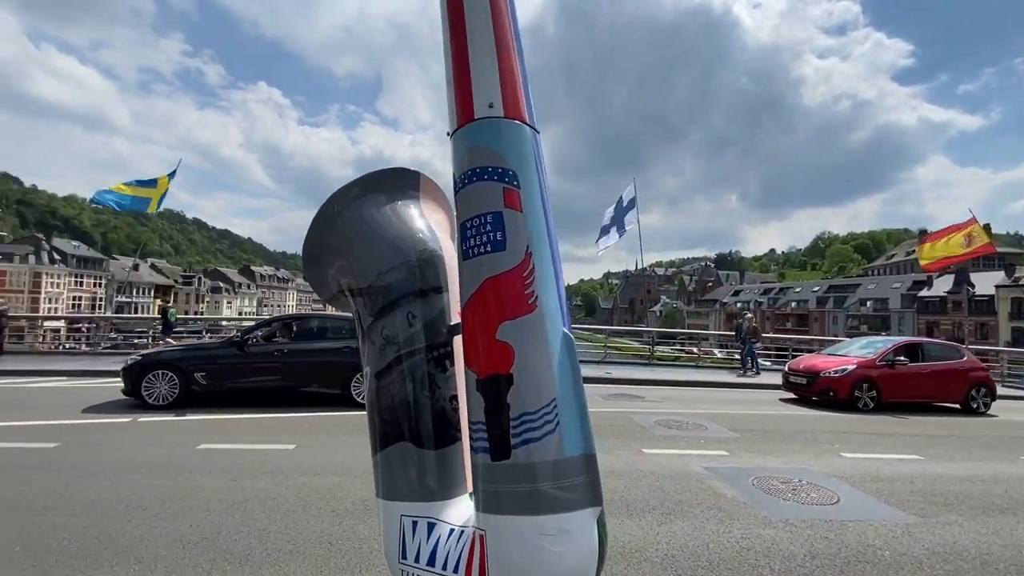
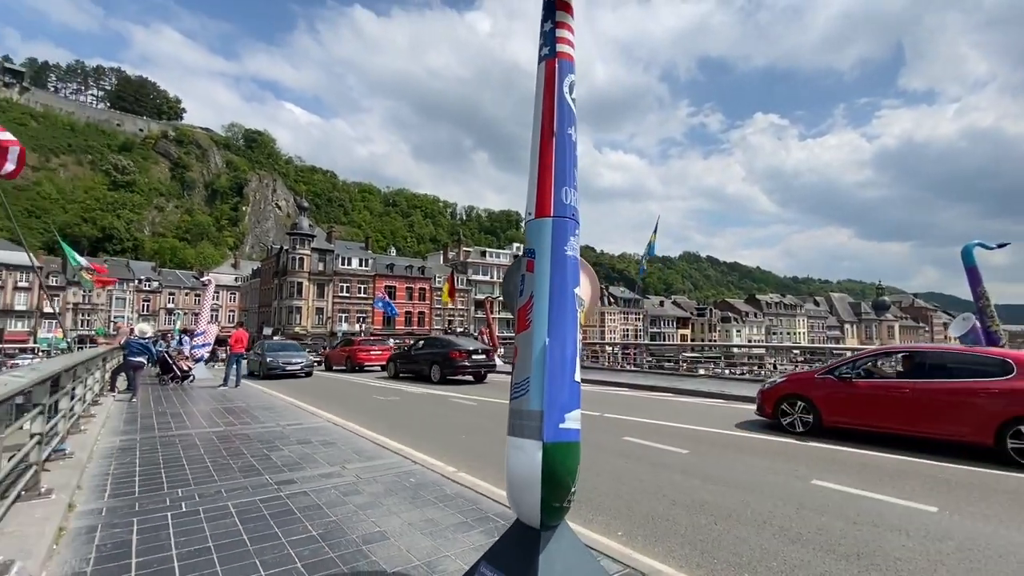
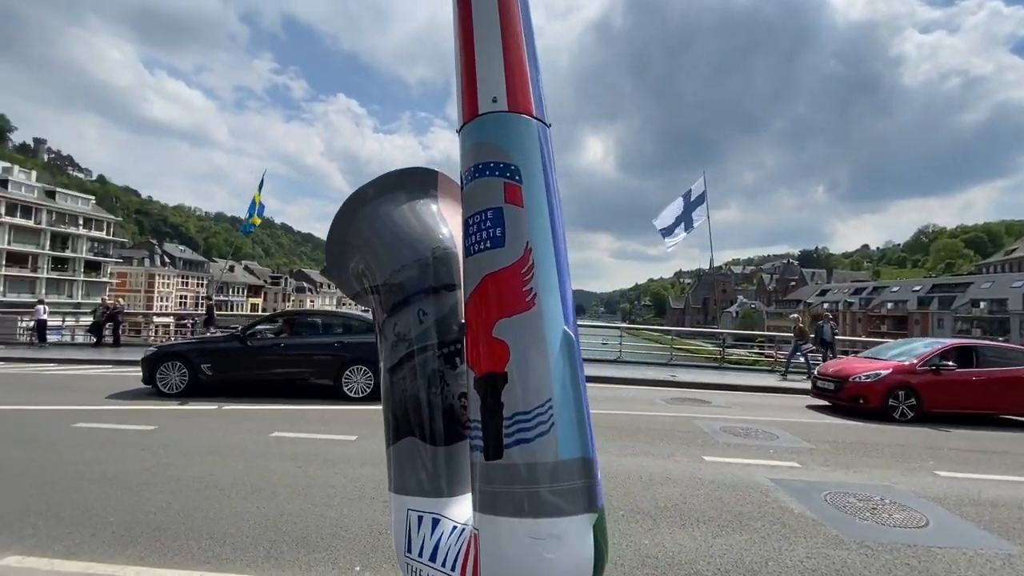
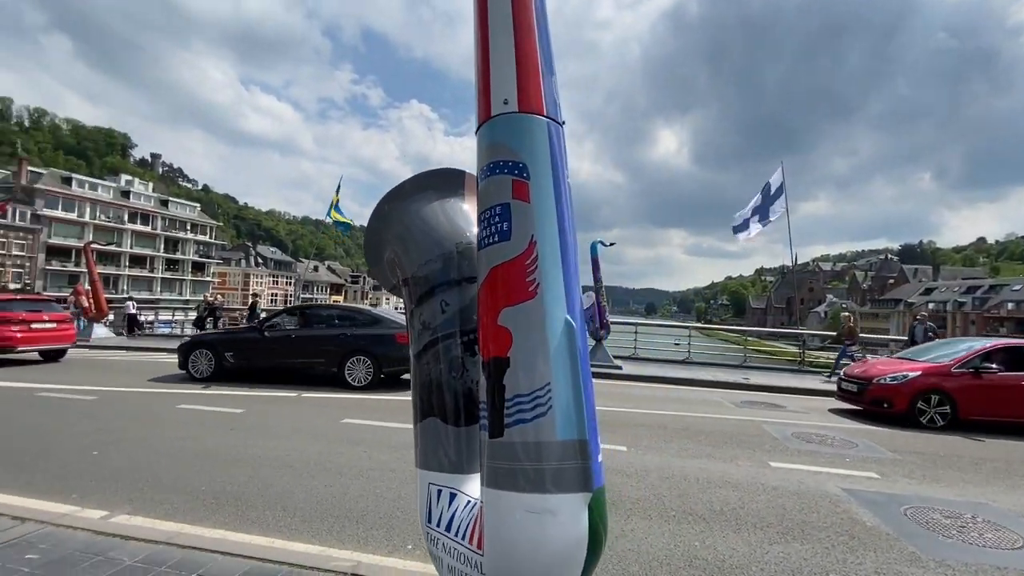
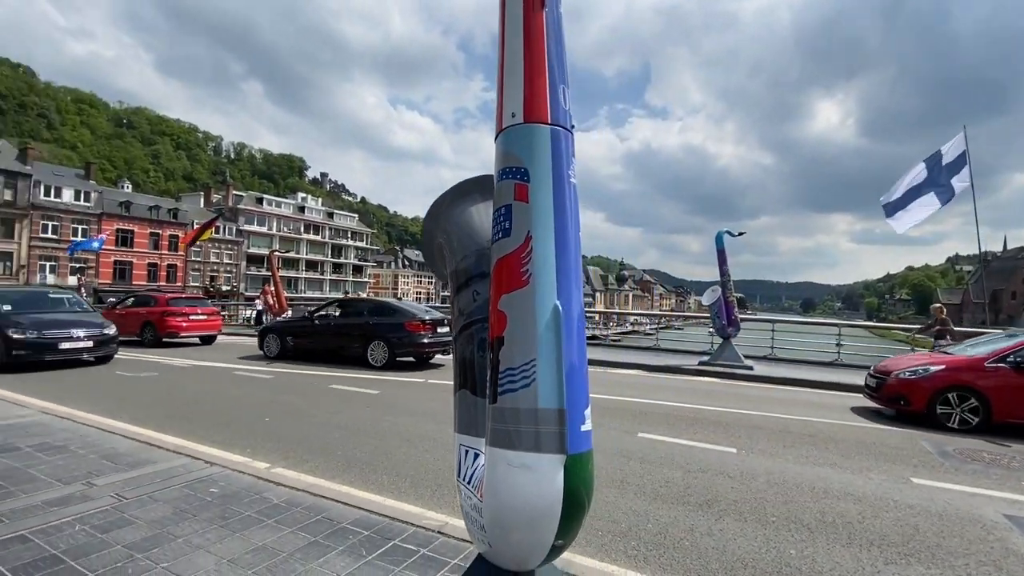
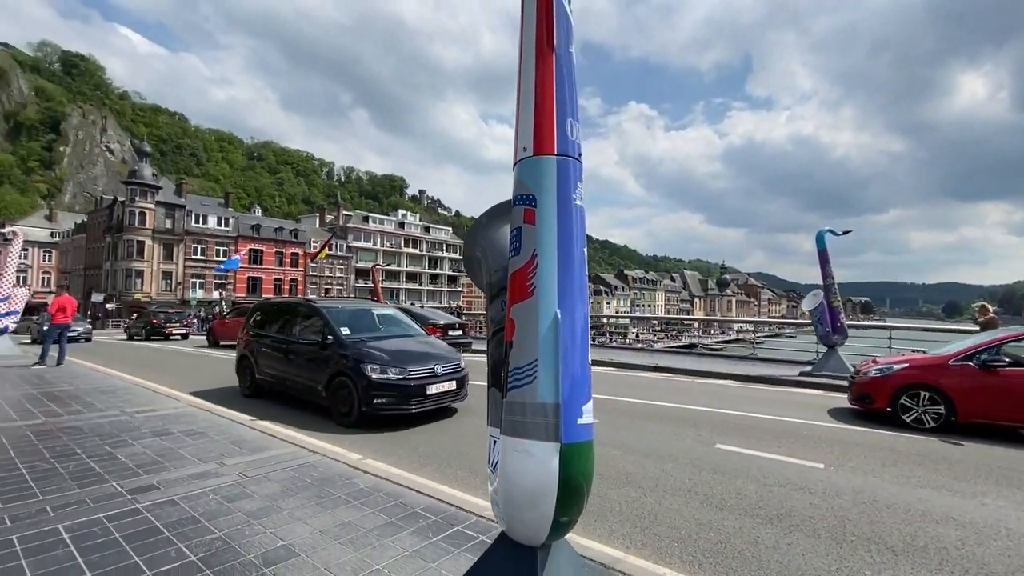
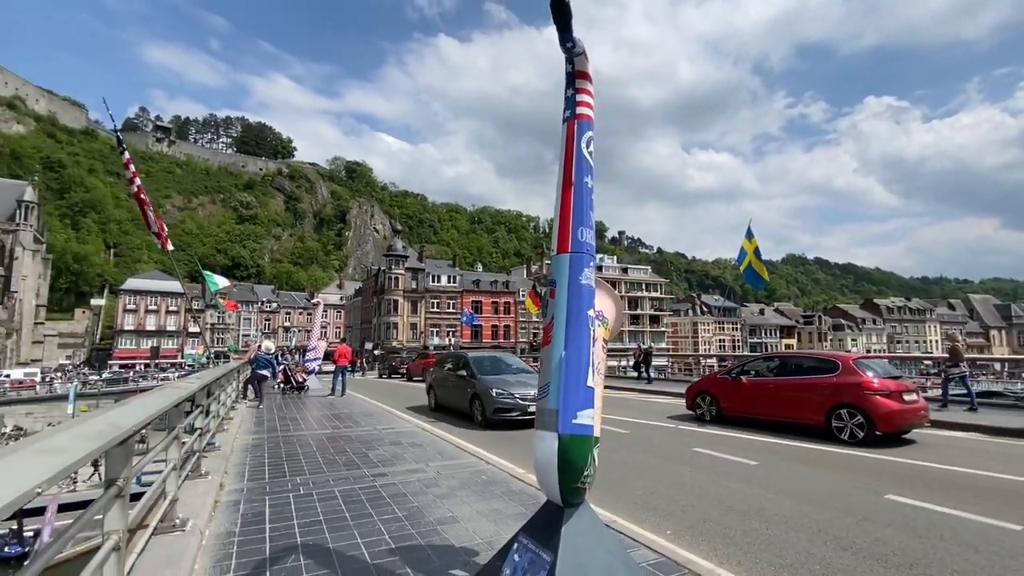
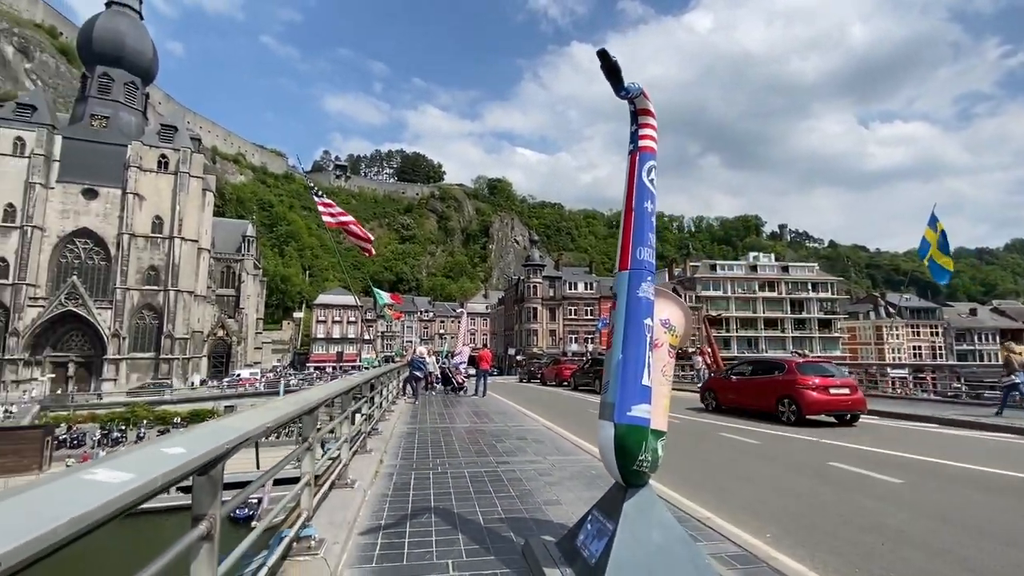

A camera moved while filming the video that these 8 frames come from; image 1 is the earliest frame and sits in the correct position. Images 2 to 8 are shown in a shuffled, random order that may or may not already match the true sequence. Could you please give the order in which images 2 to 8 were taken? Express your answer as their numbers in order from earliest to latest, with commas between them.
3, 4, 5, 6, 2, 7, 8
